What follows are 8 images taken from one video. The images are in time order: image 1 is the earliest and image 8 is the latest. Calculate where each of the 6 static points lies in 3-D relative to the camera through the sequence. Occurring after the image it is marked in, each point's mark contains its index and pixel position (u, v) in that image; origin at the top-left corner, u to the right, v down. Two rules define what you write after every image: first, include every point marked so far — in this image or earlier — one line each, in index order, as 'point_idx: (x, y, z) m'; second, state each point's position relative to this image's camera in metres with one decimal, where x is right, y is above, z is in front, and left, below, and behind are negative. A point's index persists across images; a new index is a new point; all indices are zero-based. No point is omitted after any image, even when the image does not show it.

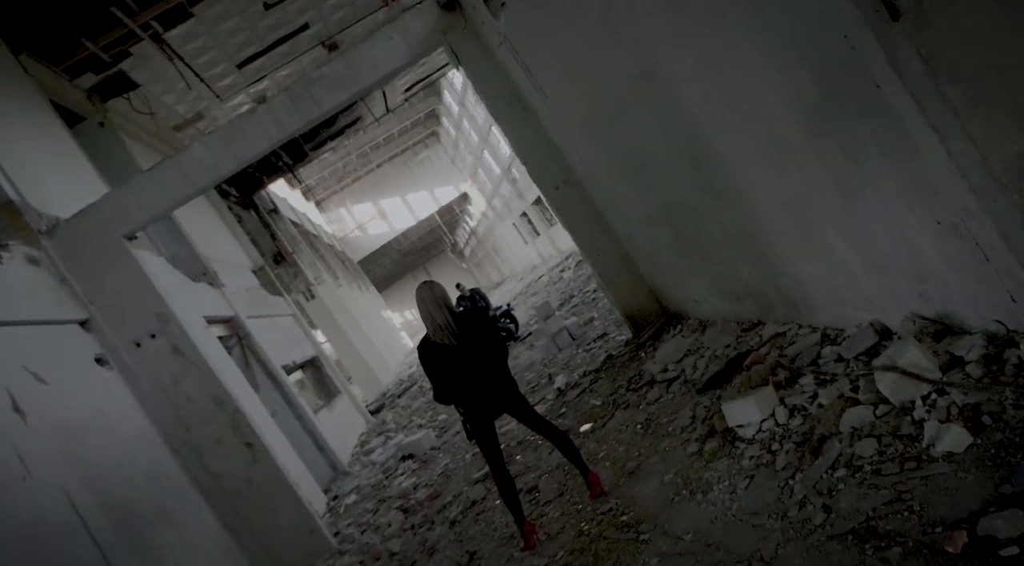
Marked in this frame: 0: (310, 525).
0: (-1.6, -1.9, +5.4) m
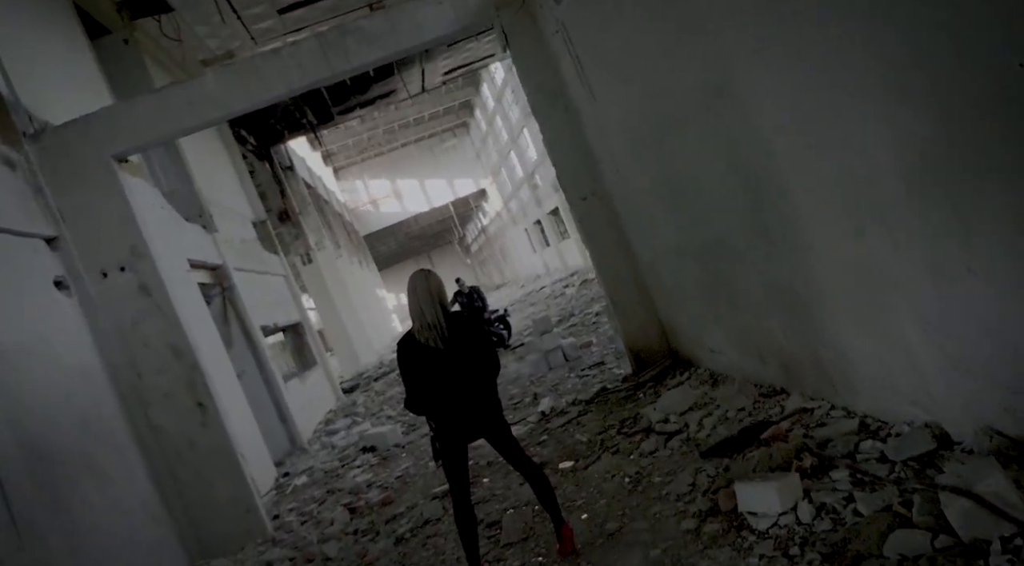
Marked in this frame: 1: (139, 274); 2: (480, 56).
0: (-1.9, -1.6, +5.0) m
1: (-2.6, +0.1, +4.9) m
2: (-0.7, +5.0, +15.5) m
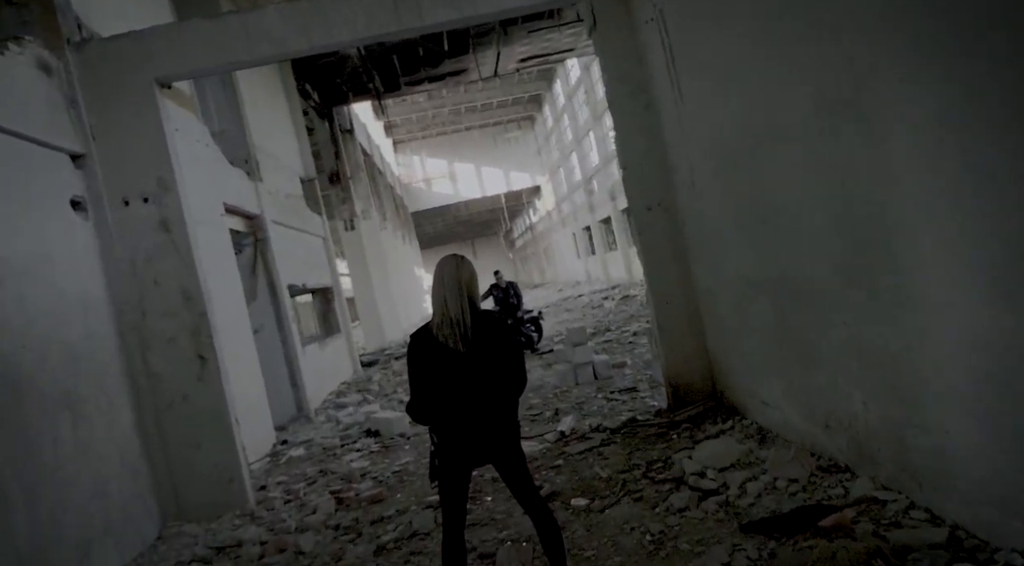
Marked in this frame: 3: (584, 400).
0: (-1.9, -1.3, +4.6) m
1: (-2.3, +0.5, +4.6) m
2: (+1.0, +5.0, +15.0) m
3: (+0.6, -1.0, +5.9) m
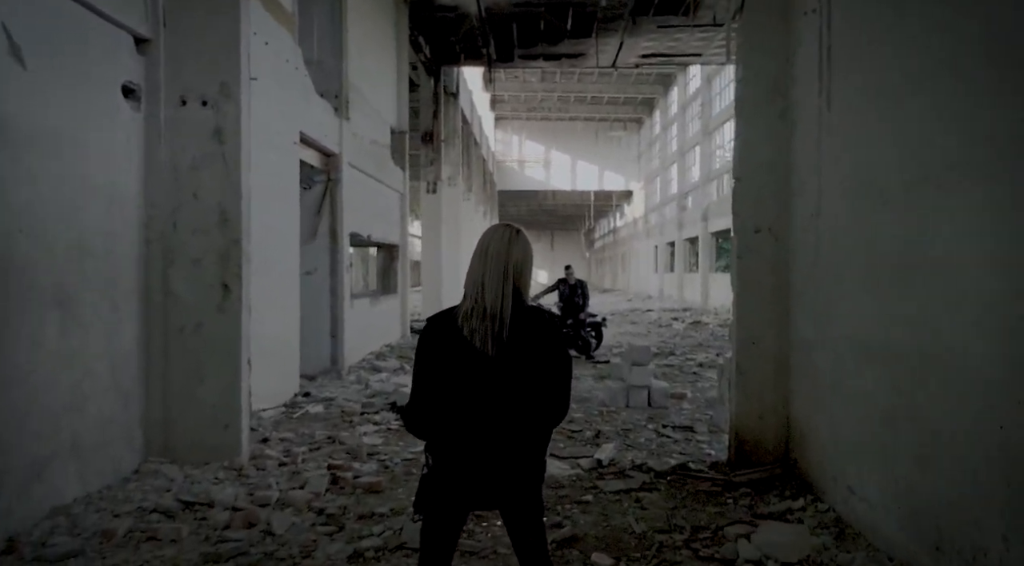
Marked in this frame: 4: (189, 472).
0: (-1.7, -0.8, +4.2) m
1: (-1.8, +1.0, +4.2) m
2: (+3.5, +4.7, +14.1) m
3: (+0.9, -1.1, +5.2) m
4: (-1.8, -1.1, +4.0) m
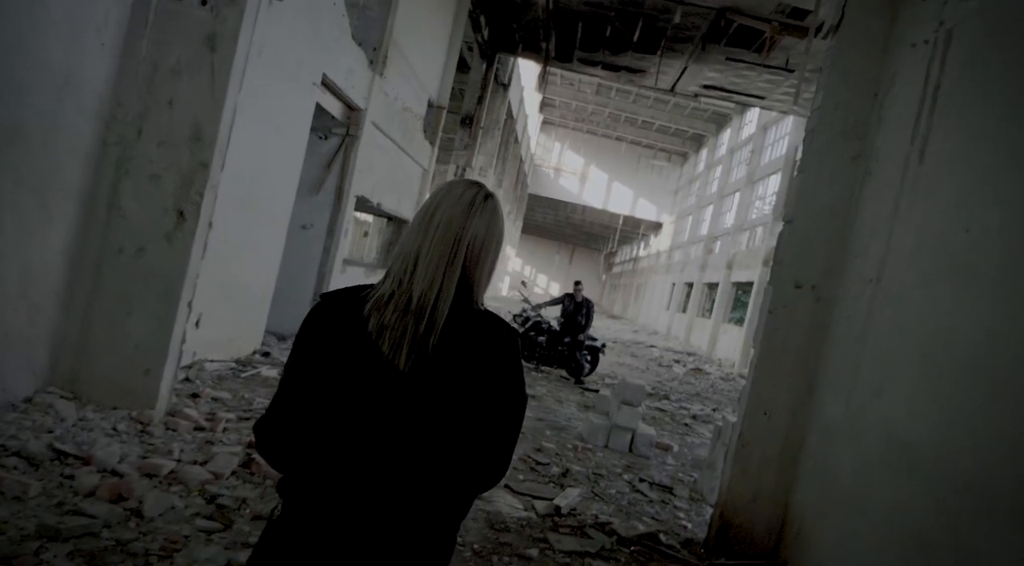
0: (-1.9, -0.4, +3.6) m
1: (-1.5, +1.4, +3.6) m
2: (+4.6, +3.7, +13.5) m
3: (+0.6, -1.3, +4.6) m
4: (-2.1, -0.6, +3.4) m
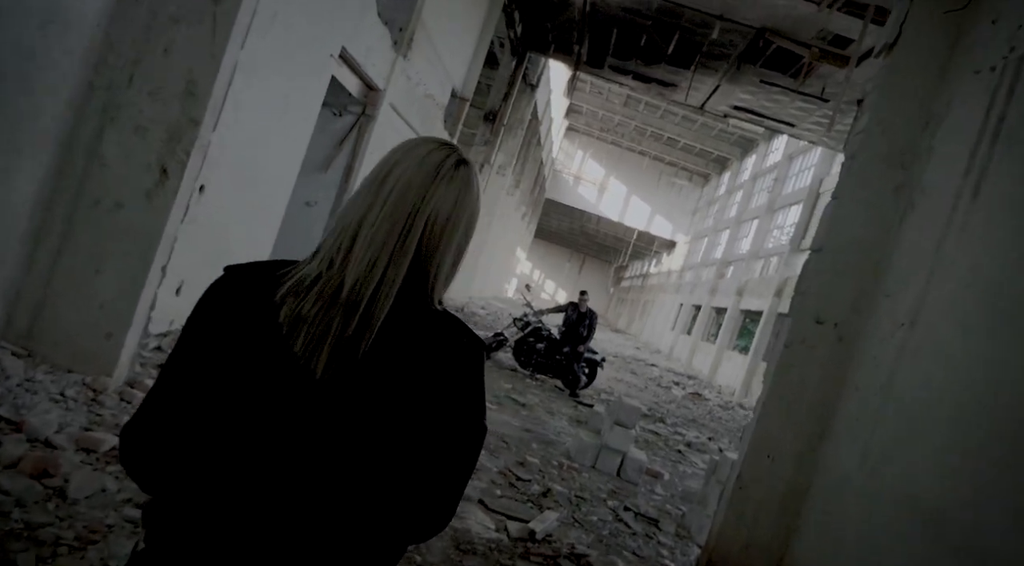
0: (-1.9, -0.2, +3.4) m
1: (-1.4, +1.5, +3.4) m
2: (+5.1, +3.1, +13.1) m
3: (+0.5, -1.3, +4.3) m
4: (-2.1, -0.4, +3.1) m
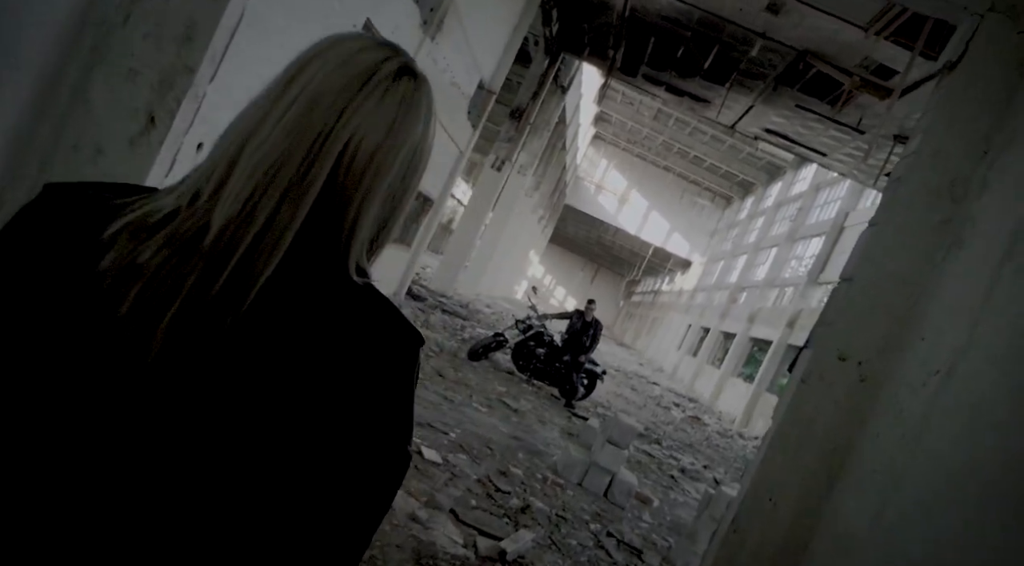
0: (-1.9, 0.0, +3.1) m
1: (-1.2, +1.7, +3.1) m
2: (+5.5, +2.5, +12.8) m
3: (+0.3, -1.4, +4.1) m
4: (-2.2, -0.2, +2.9) m
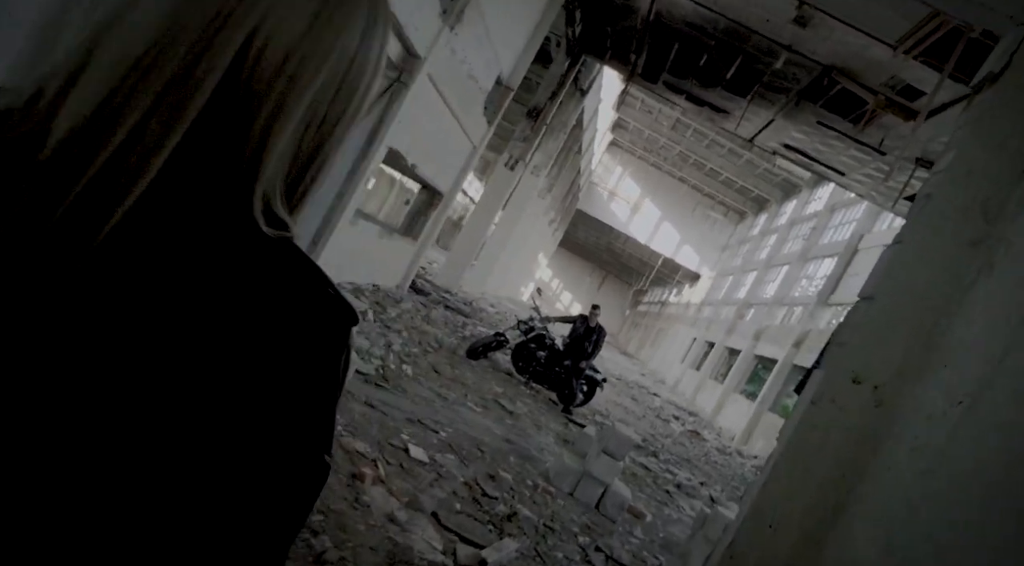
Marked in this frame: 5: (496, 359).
0: (-1.9, +0.1, +3.0) m
1: (-1.1, +1.8, +3.0) m
2: (+5.8, +2.2, +12.6) m
3: (+0.3, -1.4, +3.9) m
4: (-2.2, 0.0, +2.8) m
5: (-0.2, -0.9, +8.4) m
